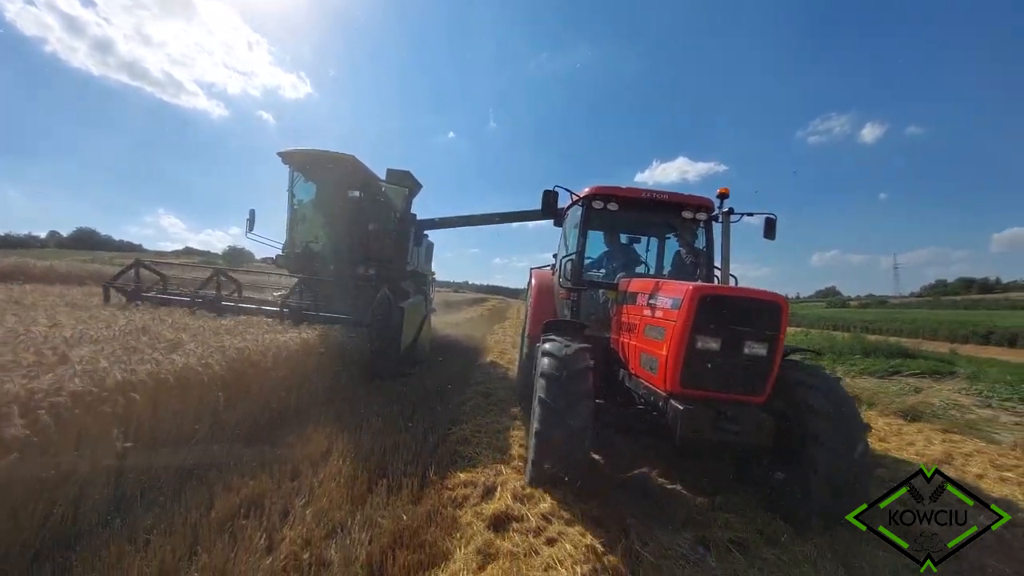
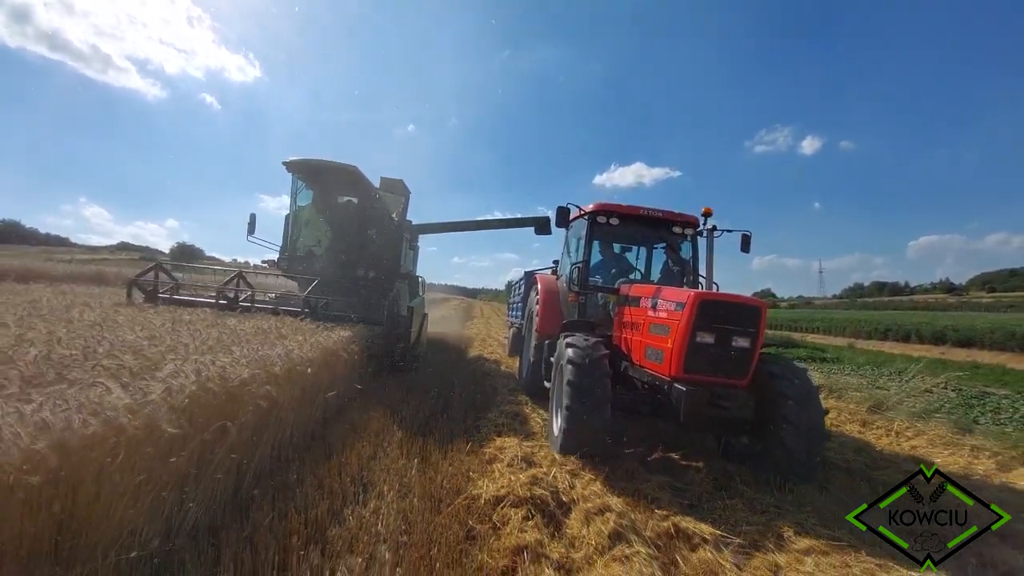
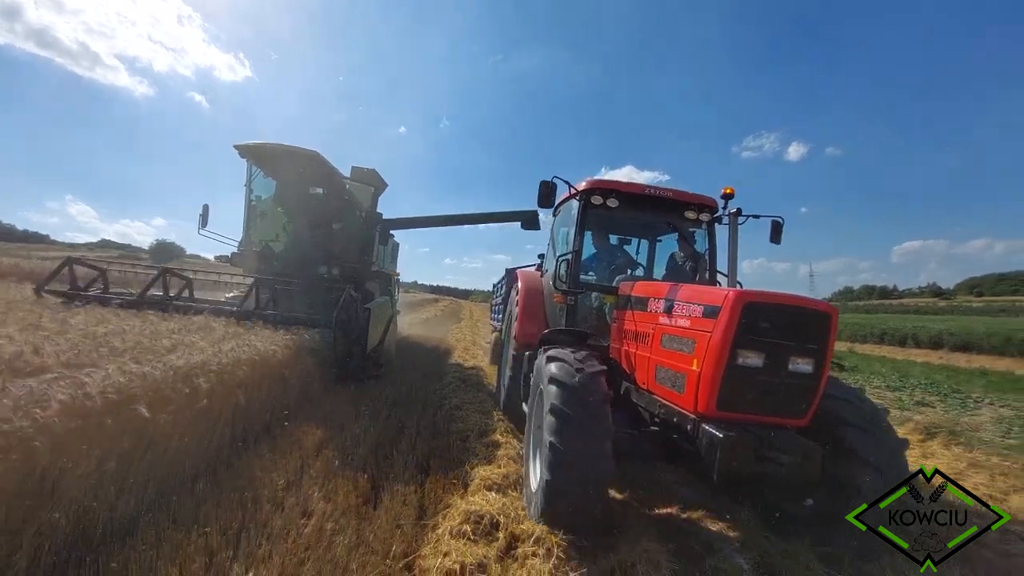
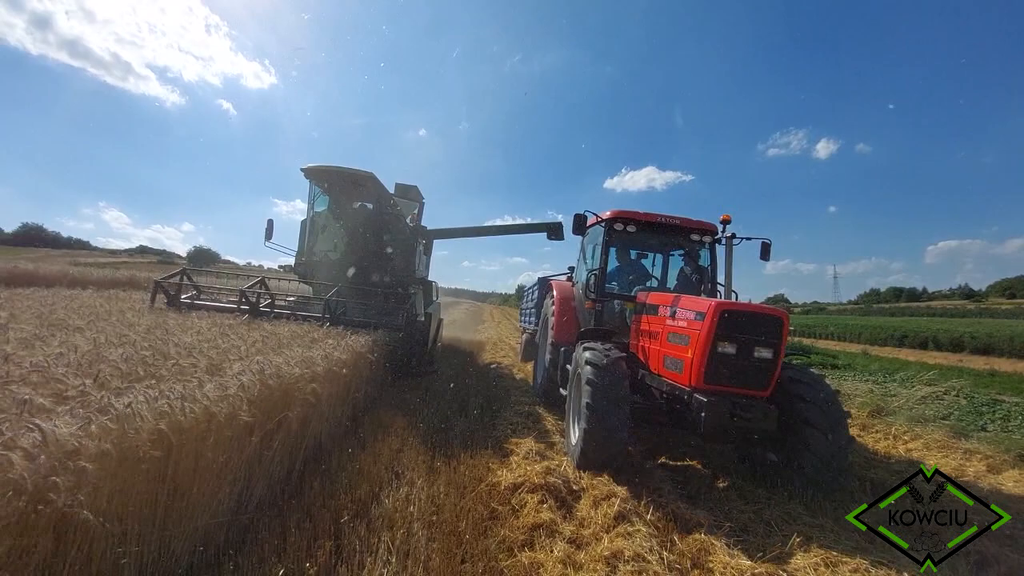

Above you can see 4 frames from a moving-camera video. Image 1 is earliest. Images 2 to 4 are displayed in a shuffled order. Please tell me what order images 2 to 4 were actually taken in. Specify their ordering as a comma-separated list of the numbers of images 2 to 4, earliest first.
3, 2, 4
